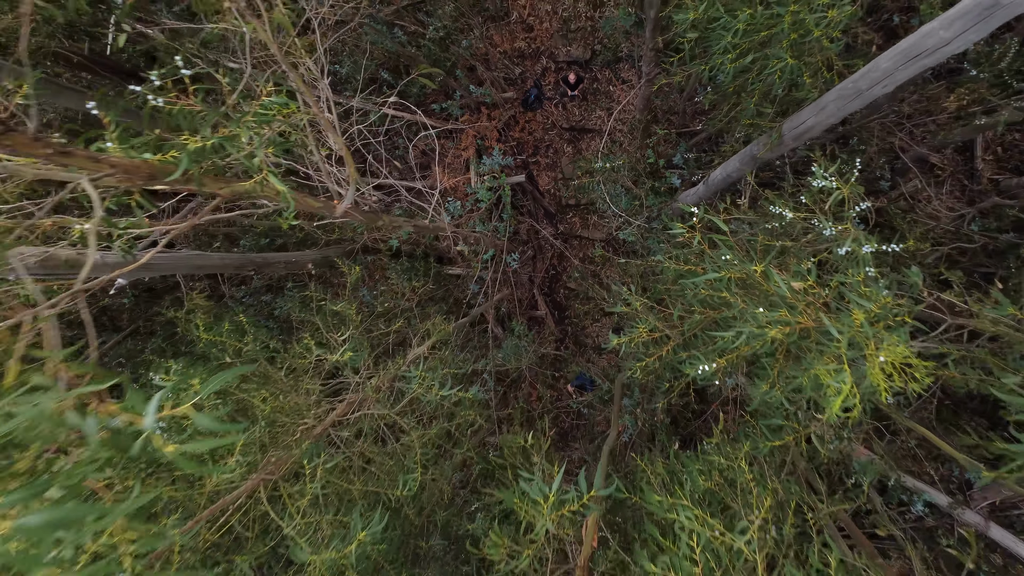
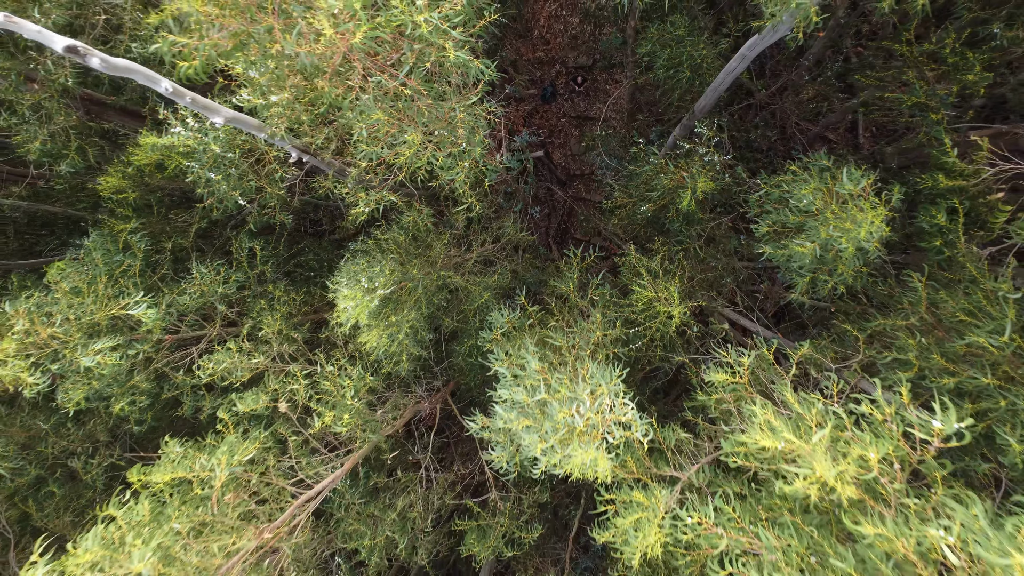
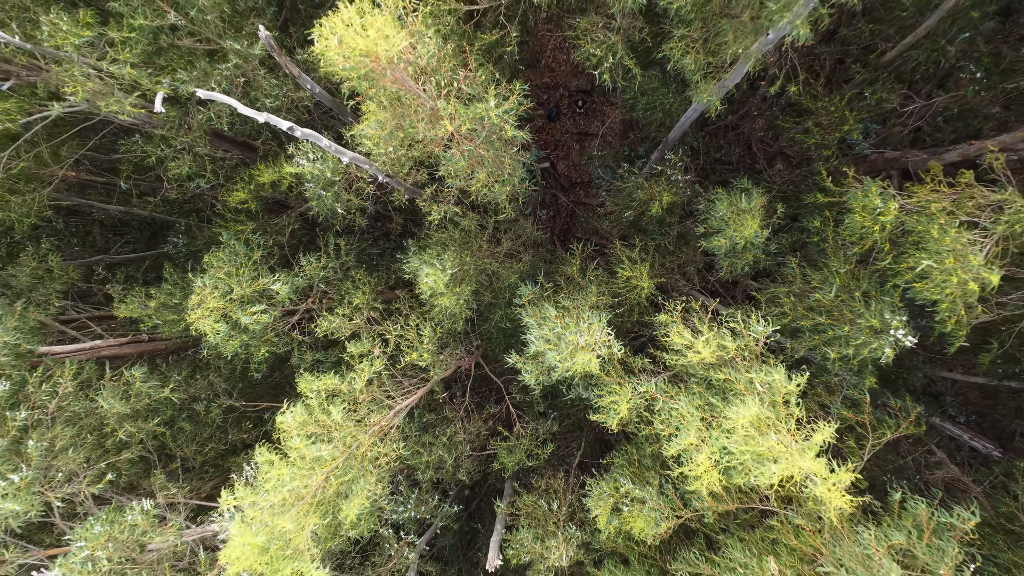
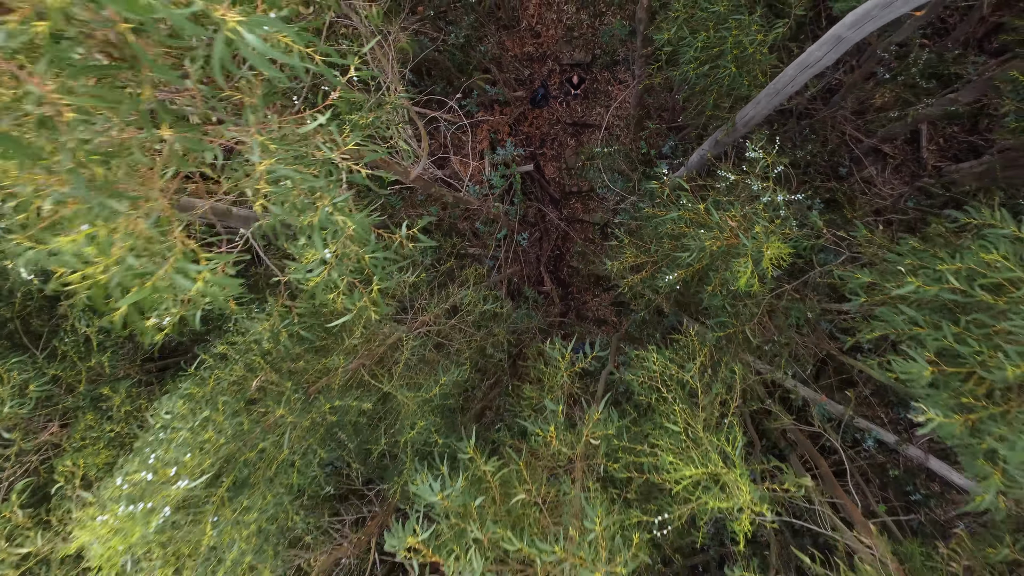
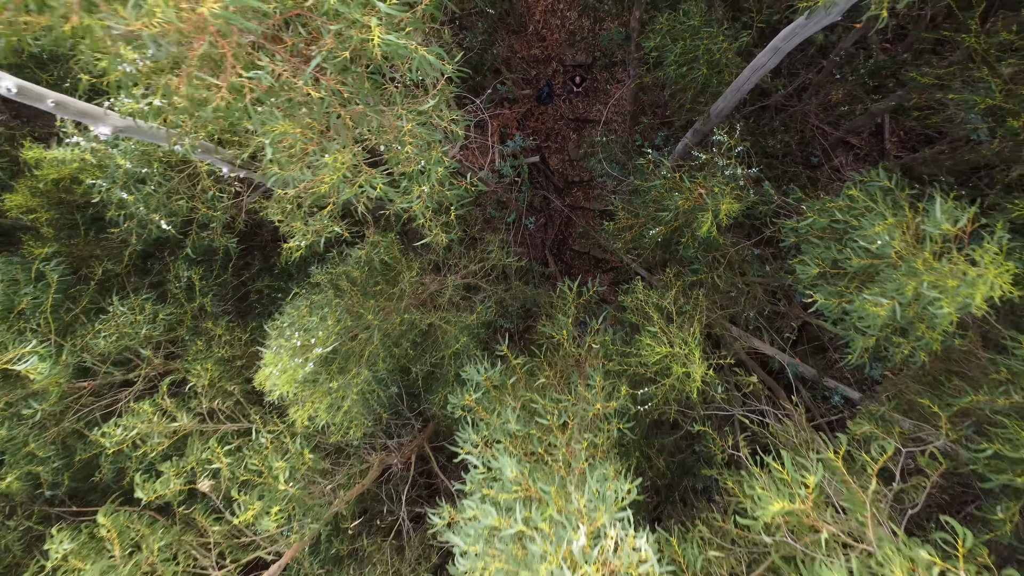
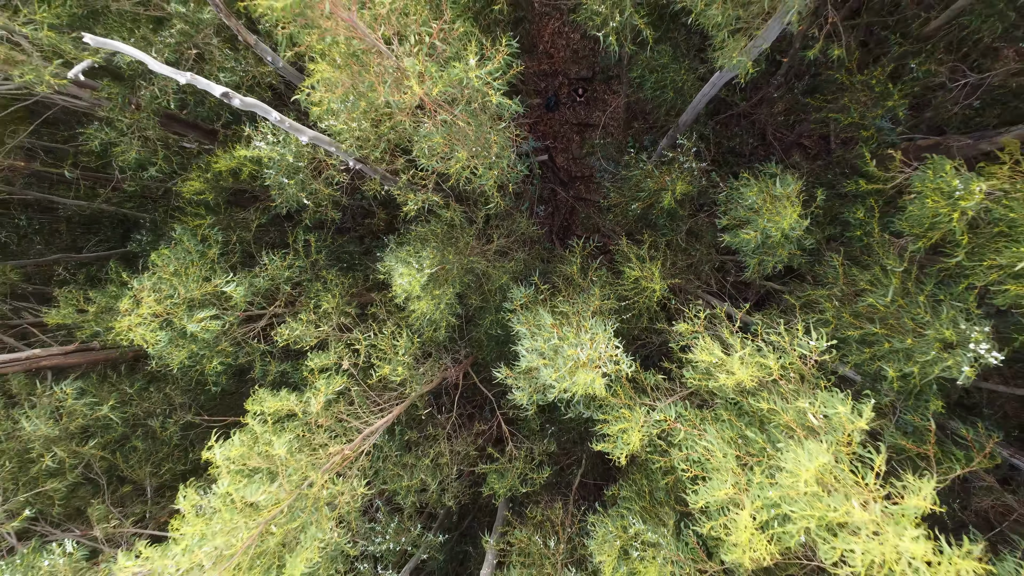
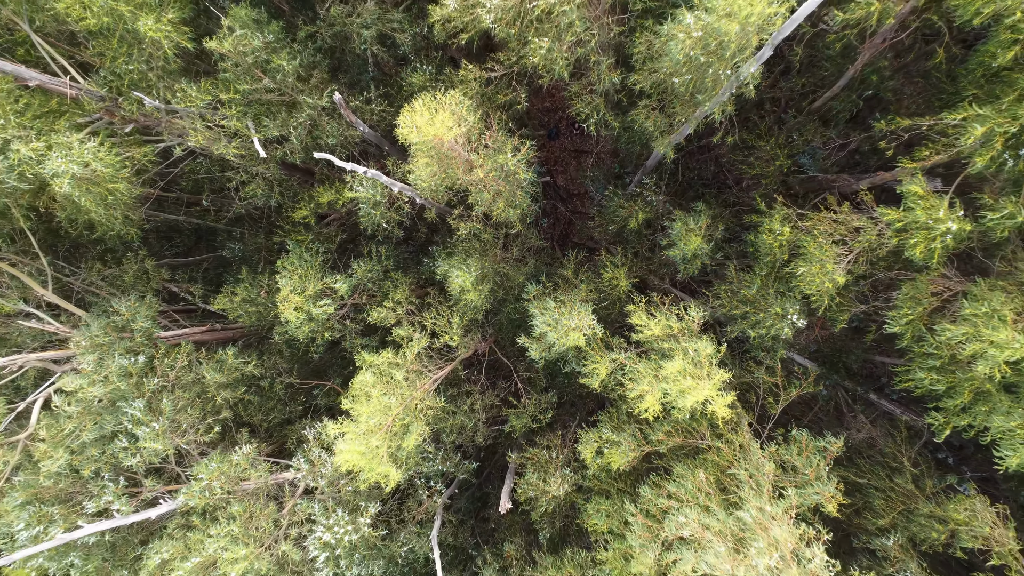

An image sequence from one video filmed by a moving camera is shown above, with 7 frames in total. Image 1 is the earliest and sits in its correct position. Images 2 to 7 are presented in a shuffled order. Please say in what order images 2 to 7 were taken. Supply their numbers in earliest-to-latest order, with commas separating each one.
4, 5, 2, 6, 3, 7
